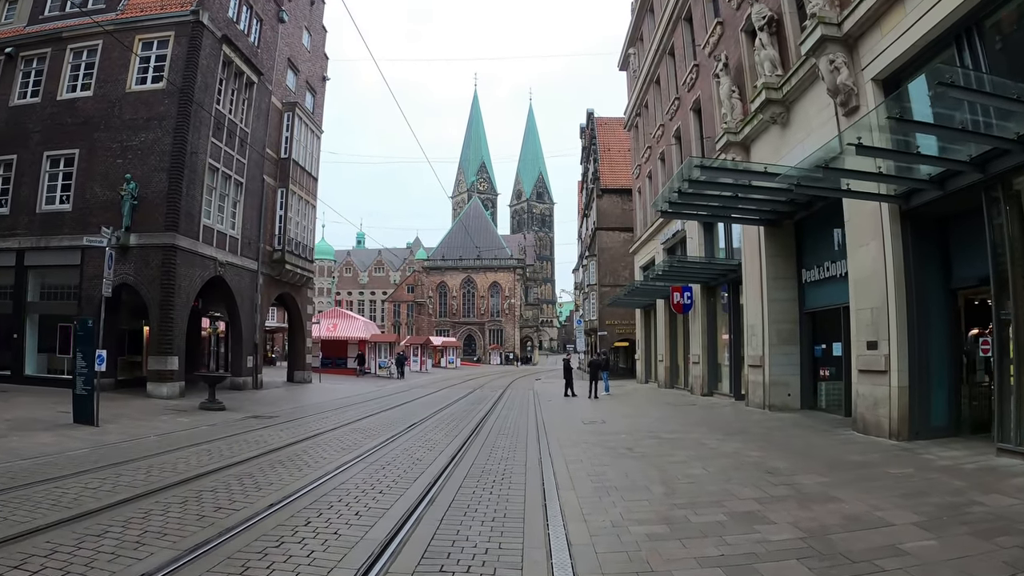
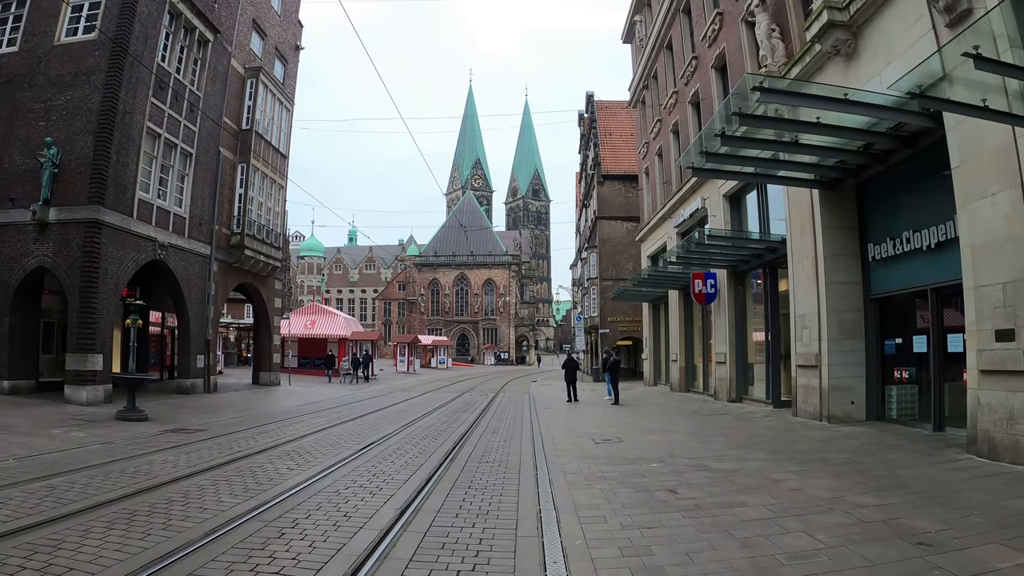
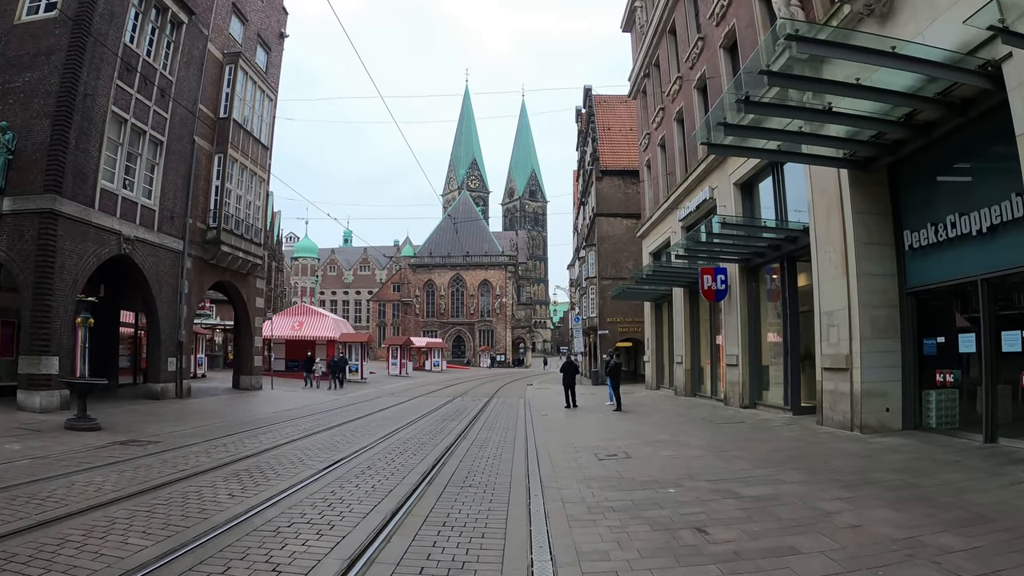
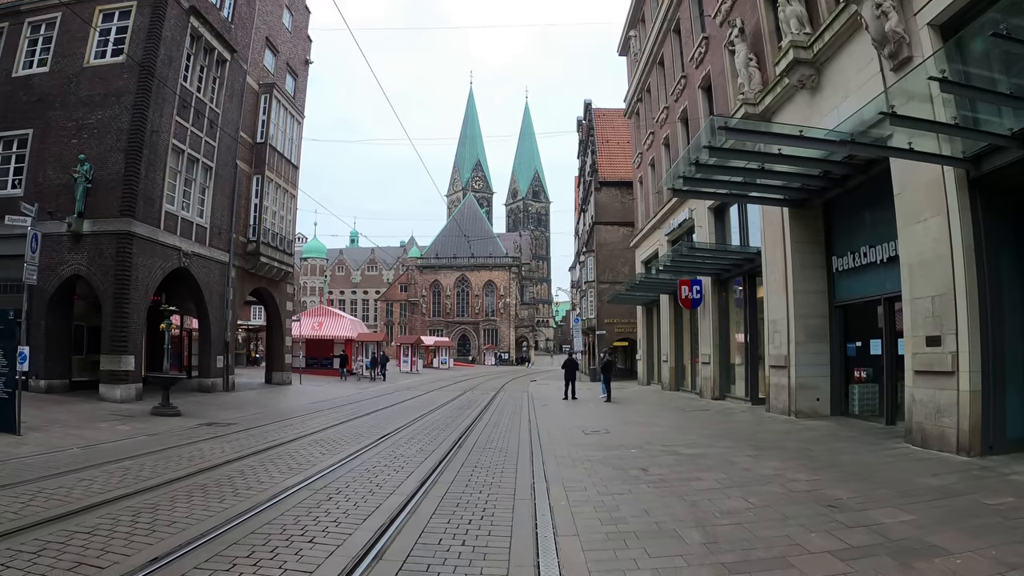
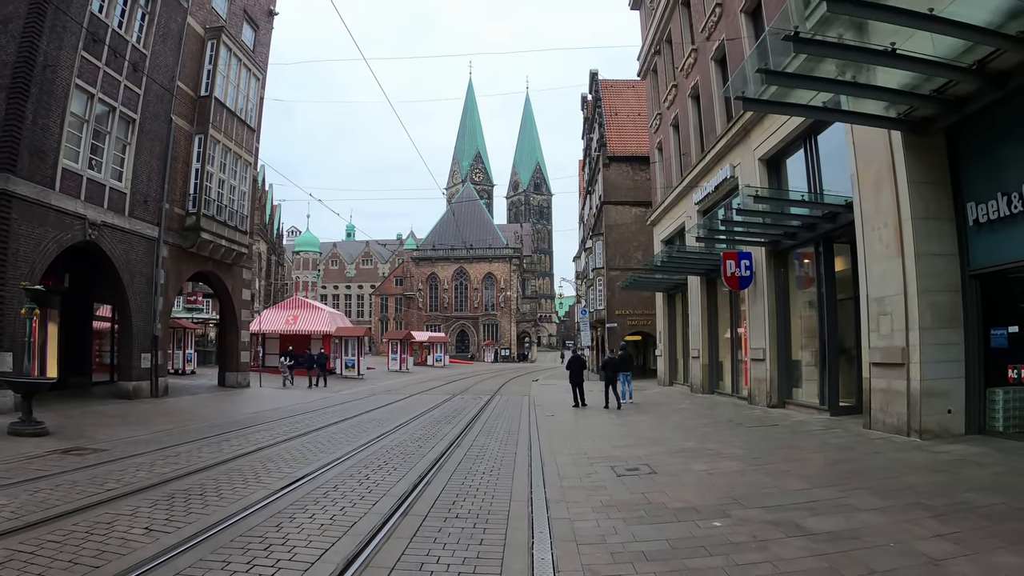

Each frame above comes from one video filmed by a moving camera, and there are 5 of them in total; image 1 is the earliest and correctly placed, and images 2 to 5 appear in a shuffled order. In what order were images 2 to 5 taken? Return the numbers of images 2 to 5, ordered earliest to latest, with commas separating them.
4, 2, 3, 5
